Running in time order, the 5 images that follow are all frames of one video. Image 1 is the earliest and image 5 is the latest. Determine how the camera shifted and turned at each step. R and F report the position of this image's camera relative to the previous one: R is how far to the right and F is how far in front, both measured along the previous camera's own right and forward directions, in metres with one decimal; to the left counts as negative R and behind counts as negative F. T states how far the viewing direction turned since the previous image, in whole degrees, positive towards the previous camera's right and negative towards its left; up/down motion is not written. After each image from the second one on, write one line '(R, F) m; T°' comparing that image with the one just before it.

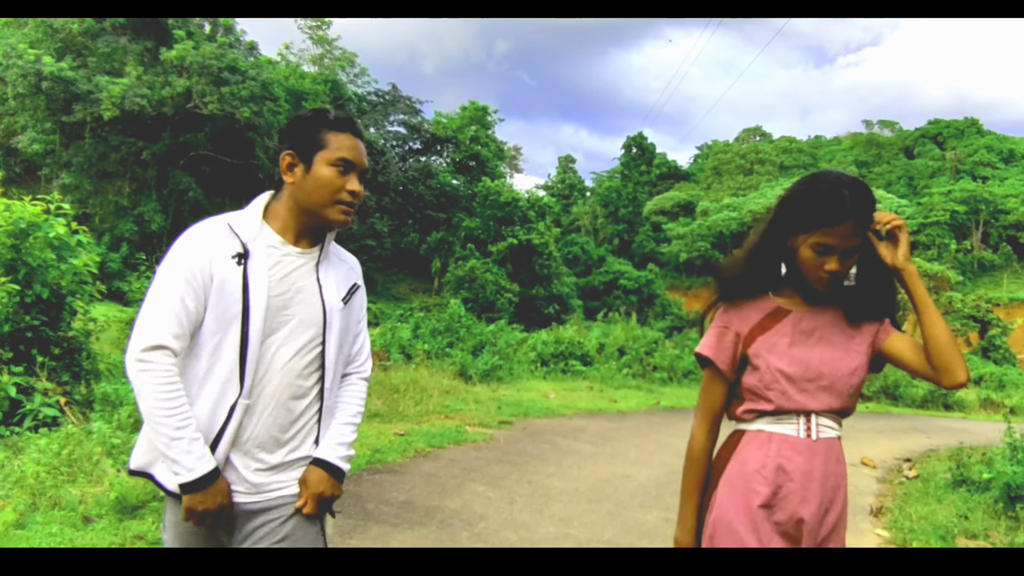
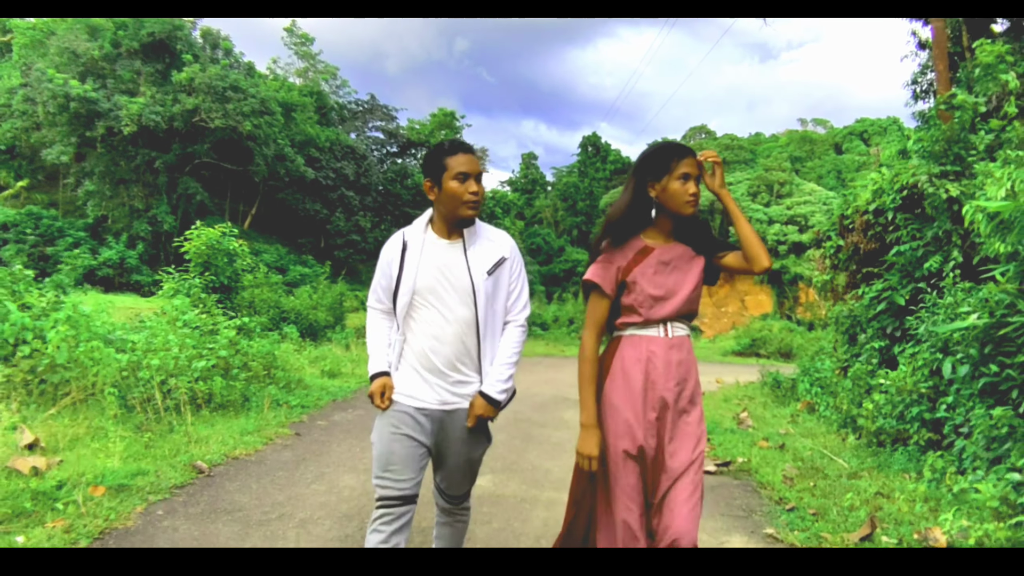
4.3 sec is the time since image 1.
(-0.1, -1.5) m; +2°
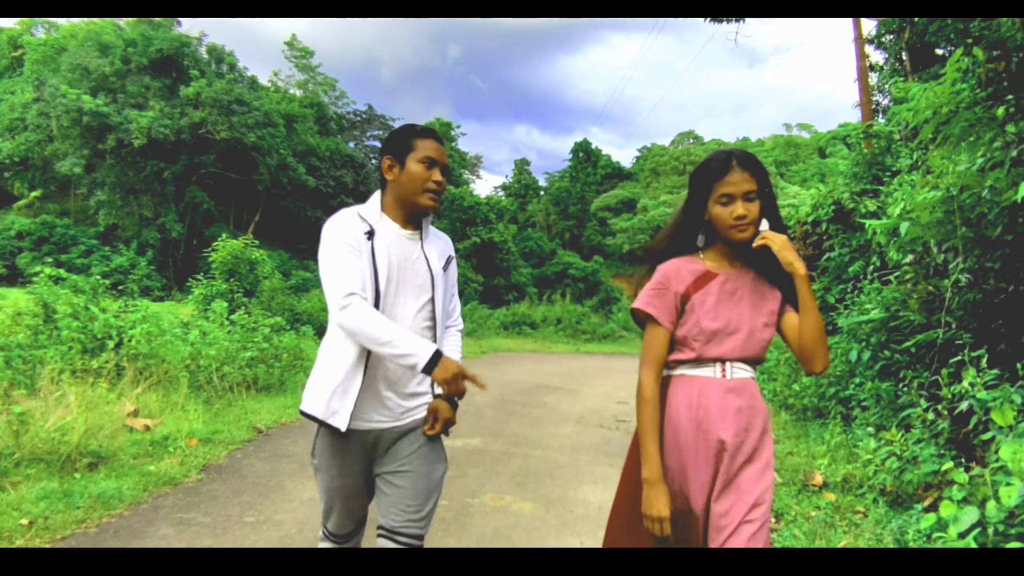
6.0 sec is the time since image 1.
(0.0, -0.5) m; 0°
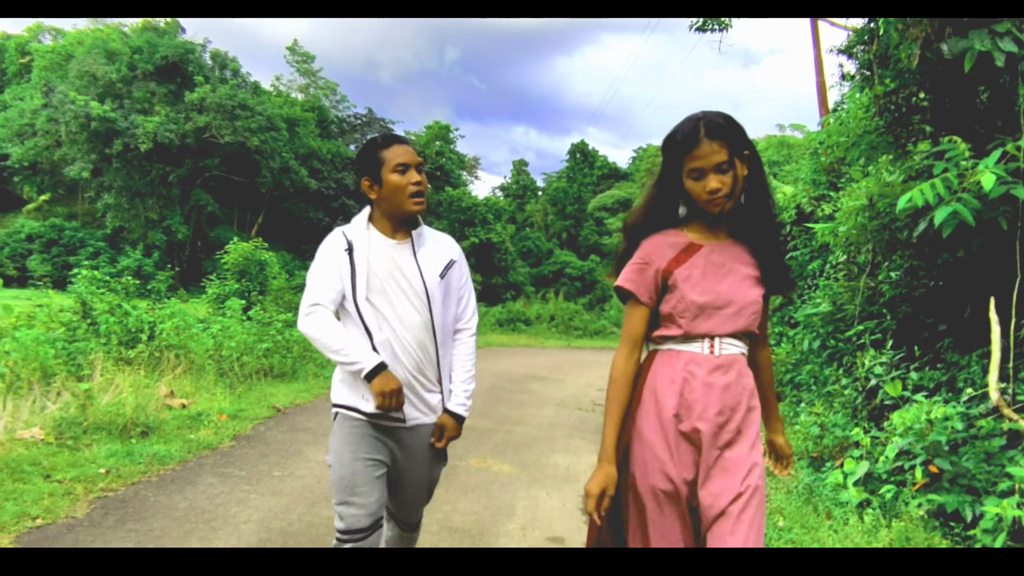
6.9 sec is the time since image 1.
(0.0, -0.3) m; 0°
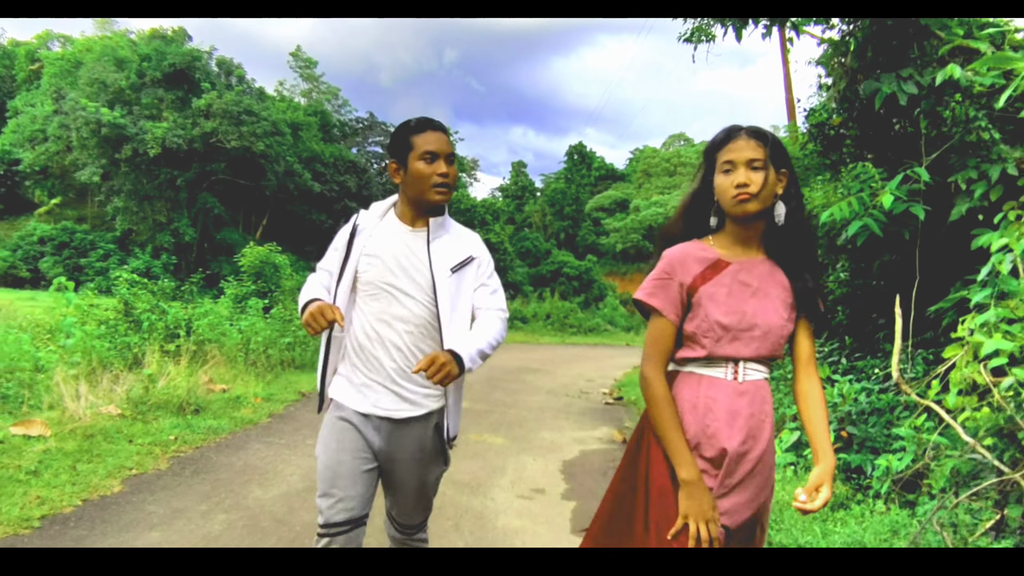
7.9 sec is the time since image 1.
(0.0, -0.3) m; 0°
